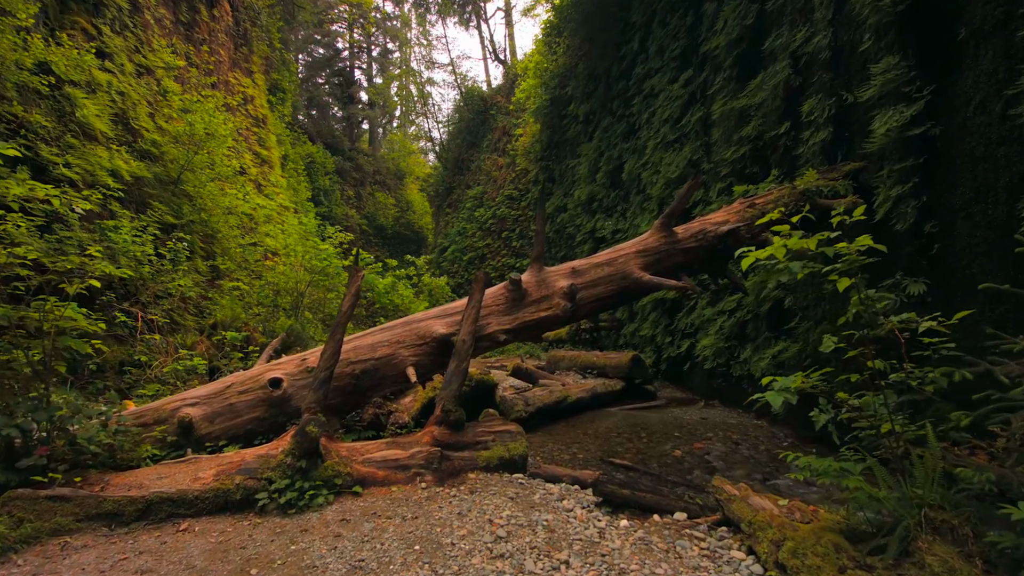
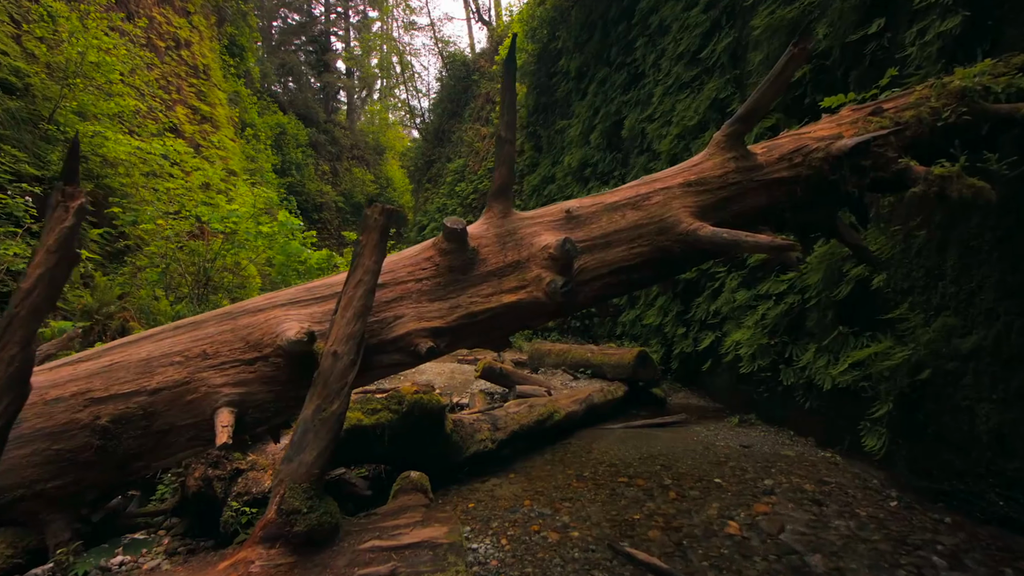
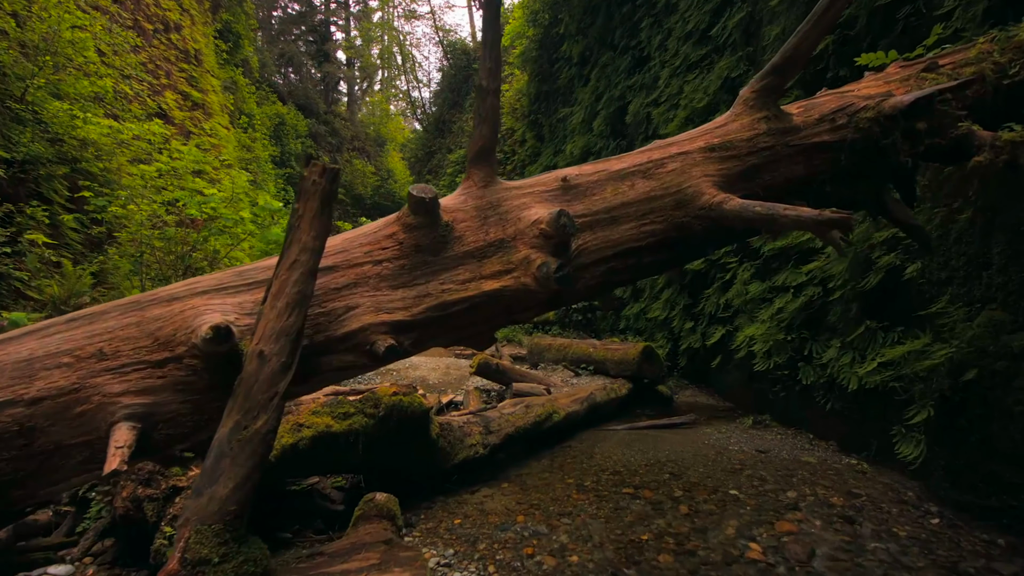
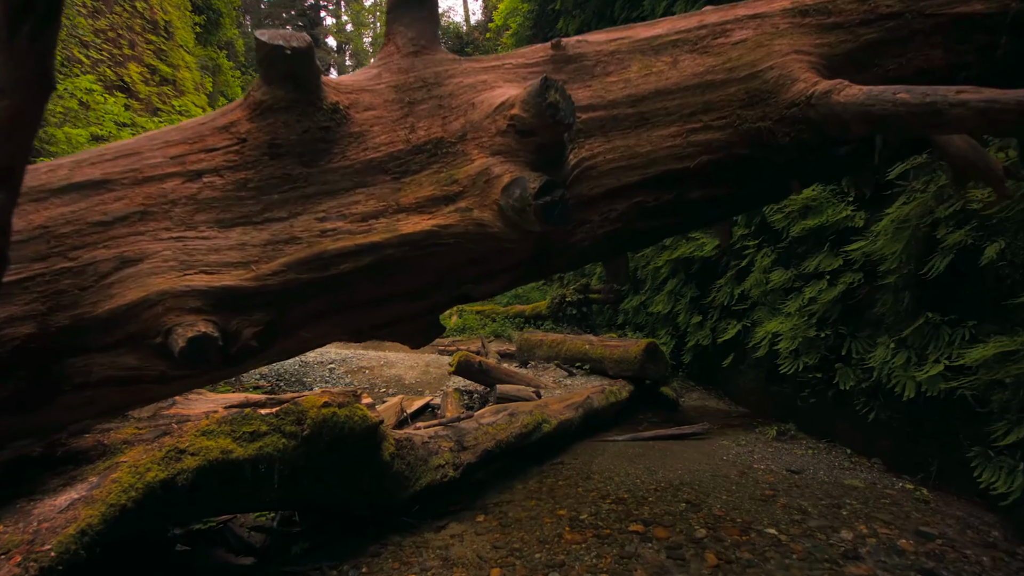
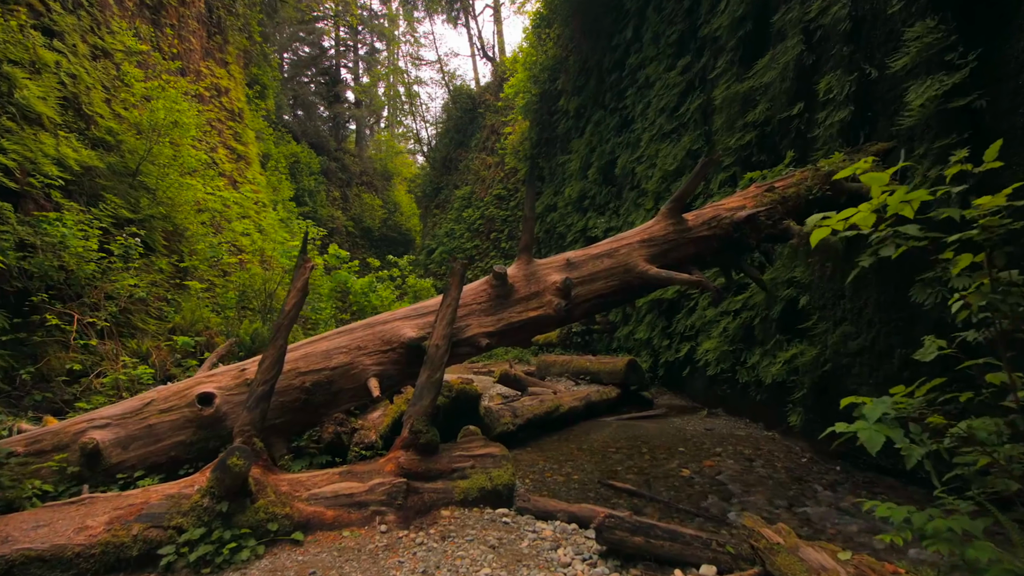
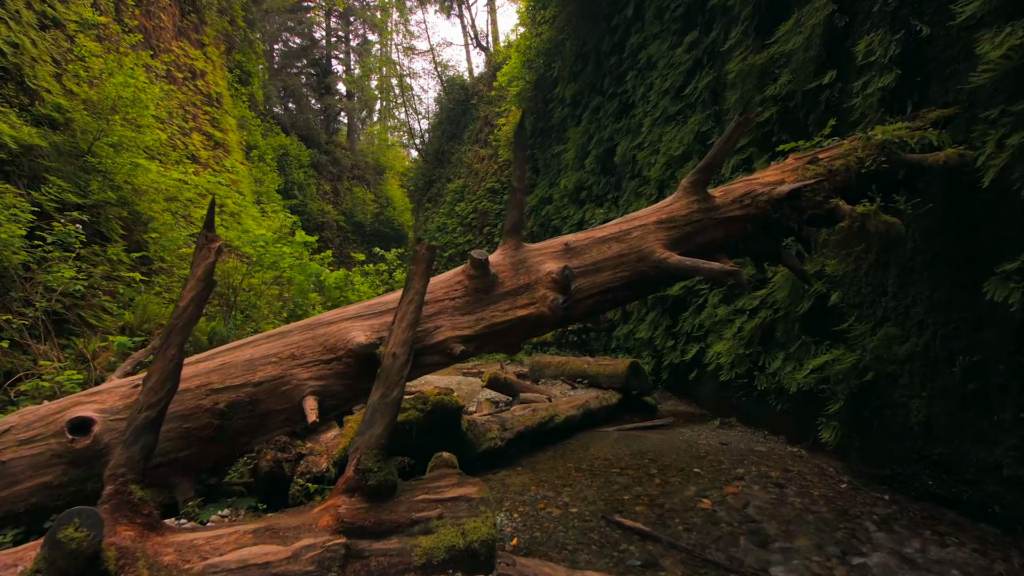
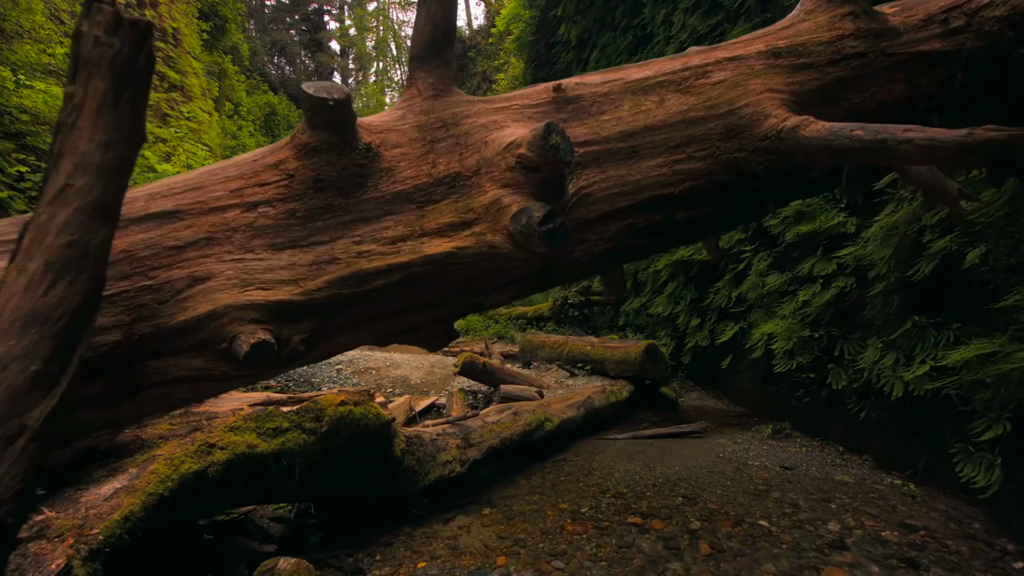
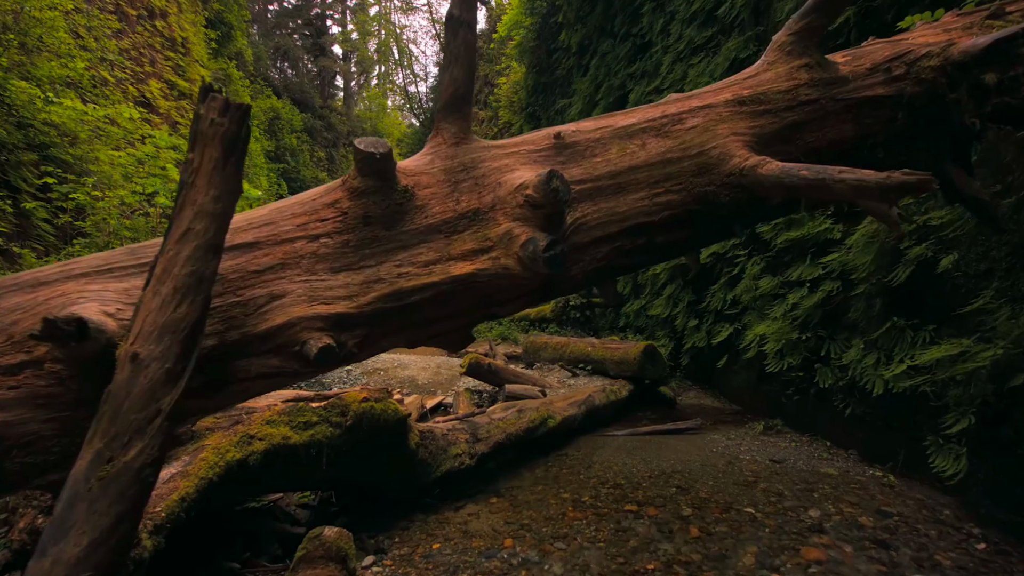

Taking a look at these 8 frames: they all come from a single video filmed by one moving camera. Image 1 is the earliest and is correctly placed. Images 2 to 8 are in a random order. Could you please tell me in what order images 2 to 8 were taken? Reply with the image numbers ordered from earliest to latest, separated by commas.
5, 6, 2, 3, 8, 7, 4
